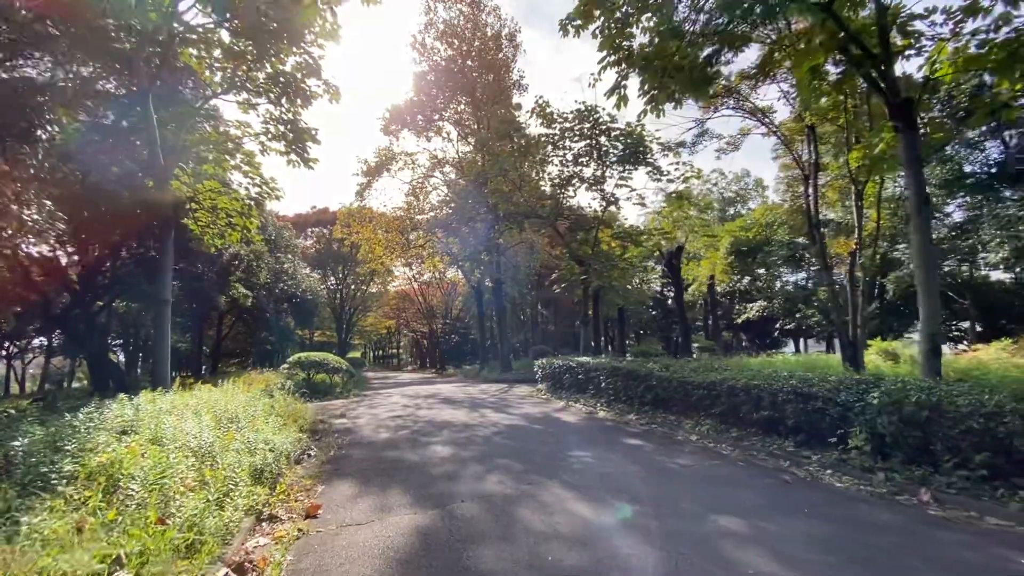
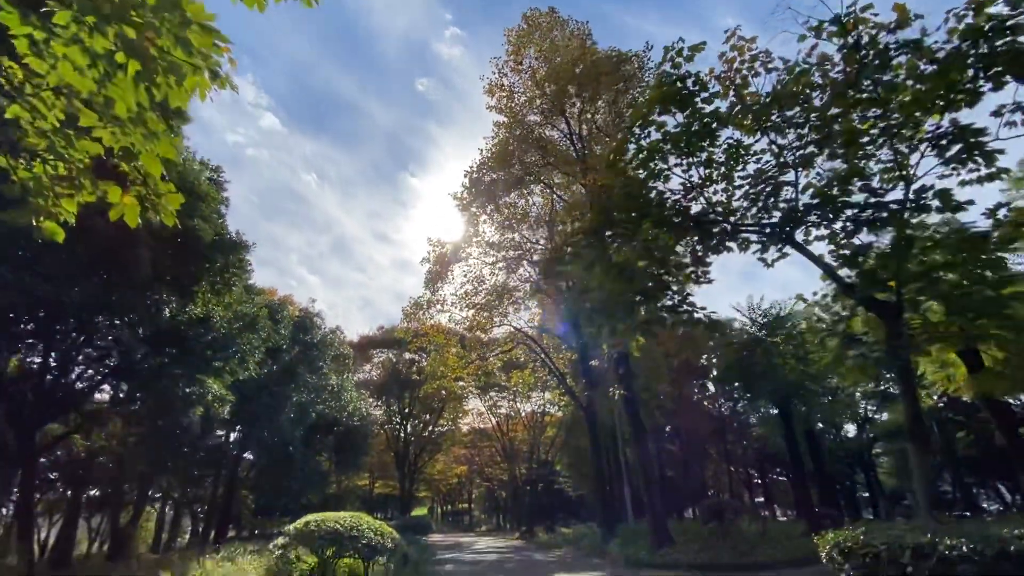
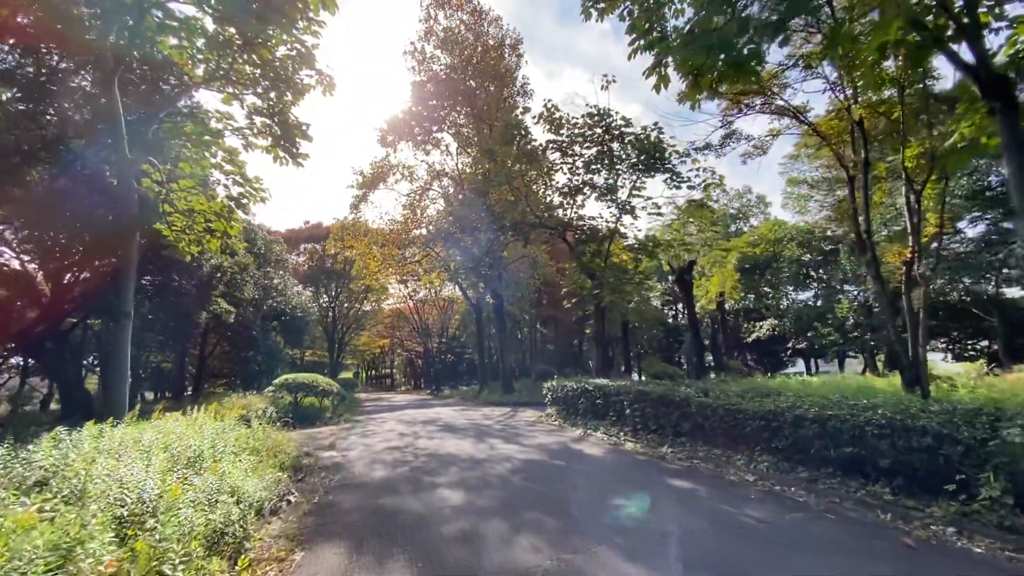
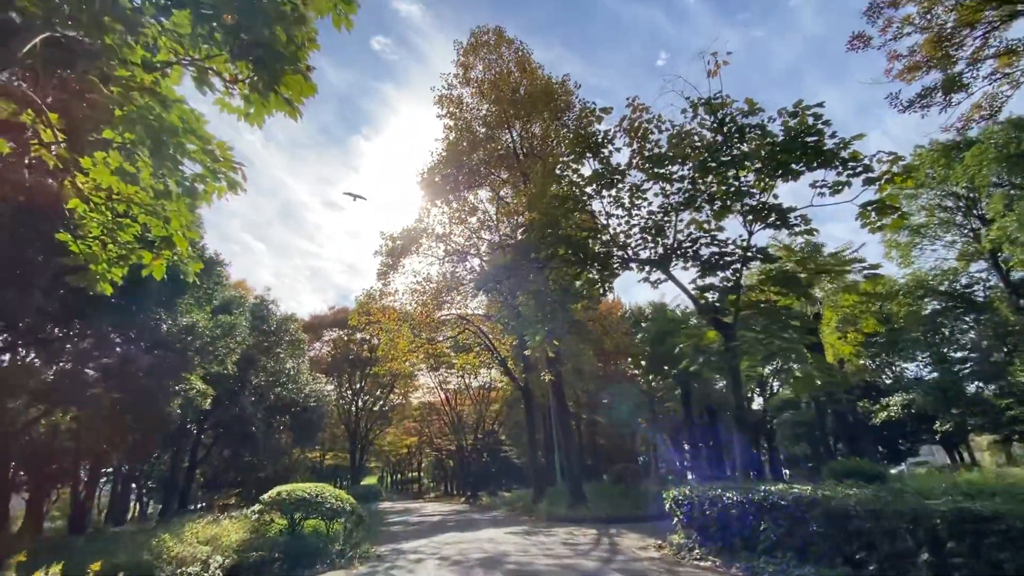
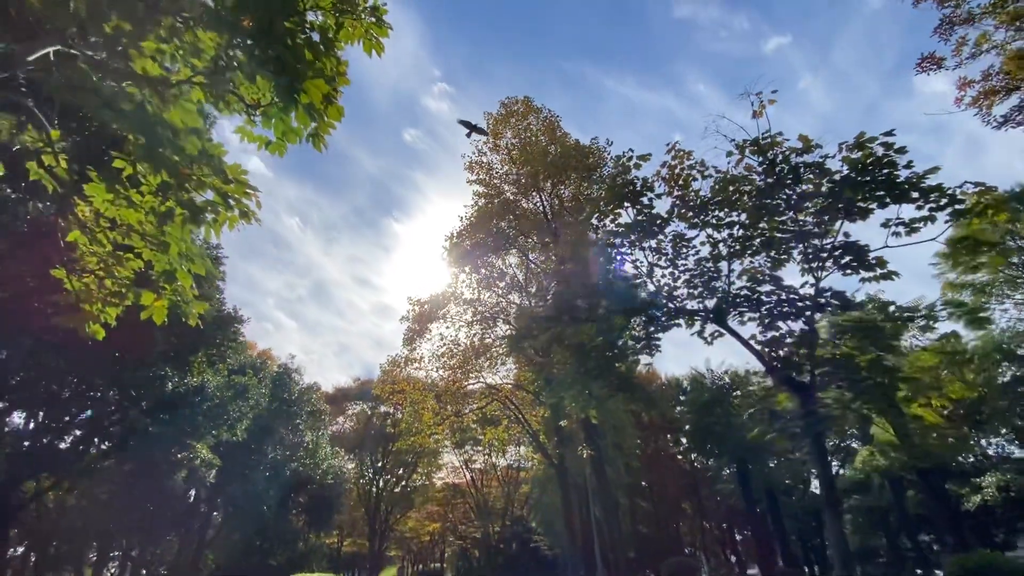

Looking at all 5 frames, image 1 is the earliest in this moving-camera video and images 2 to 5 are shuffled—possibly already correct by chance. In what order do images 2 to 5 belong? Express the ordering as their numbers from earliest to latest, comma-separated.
3, 4, 5, 2
